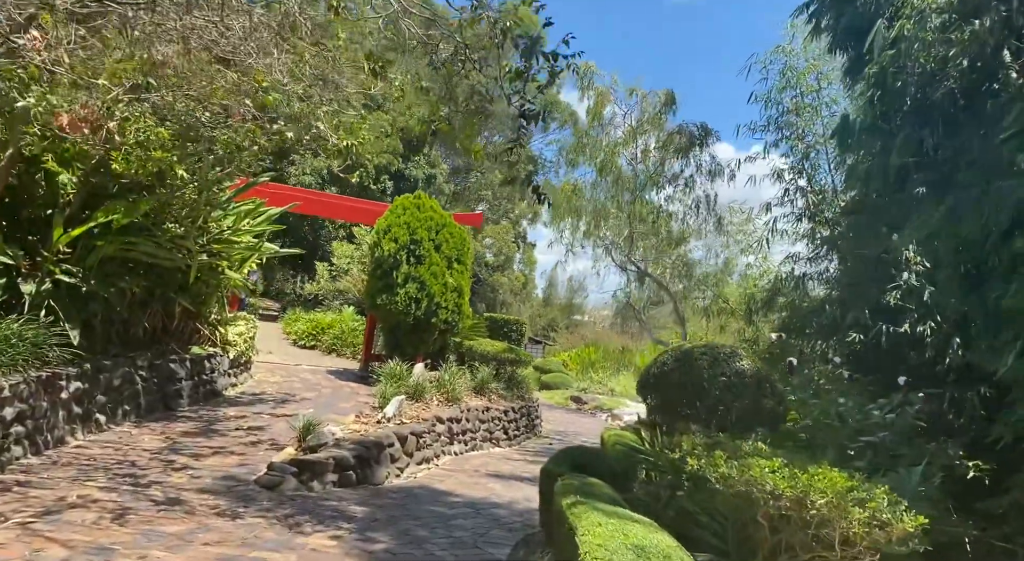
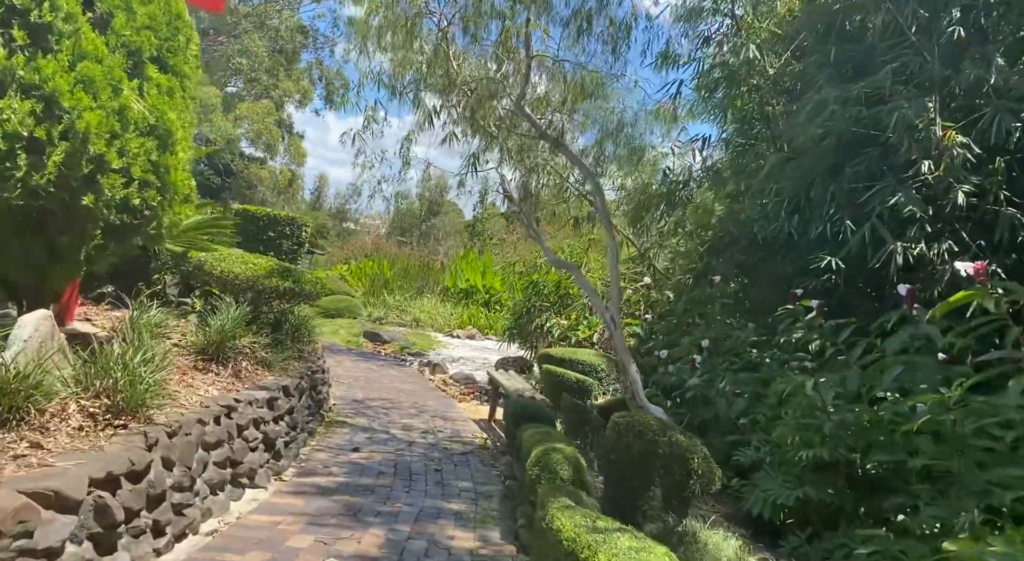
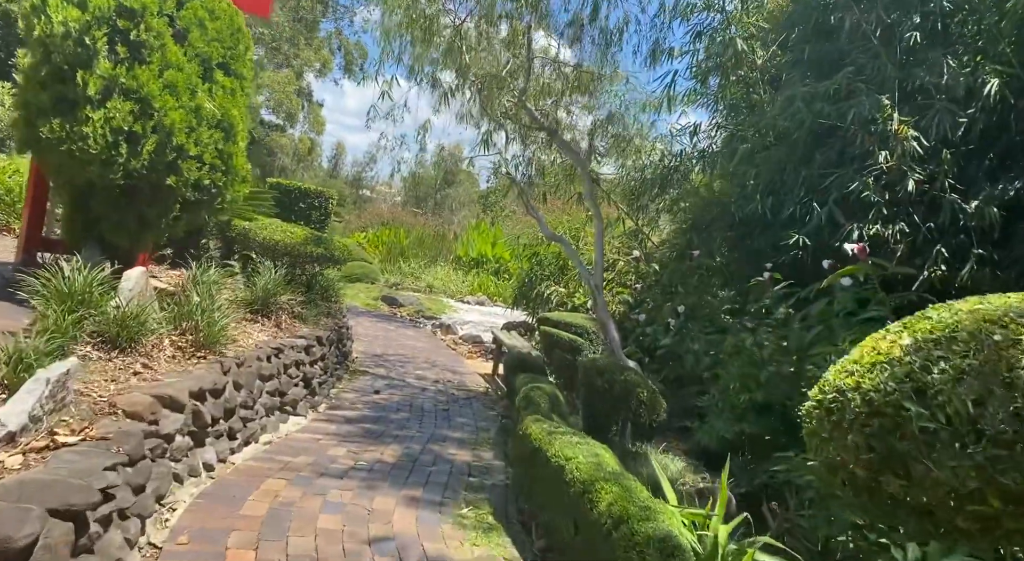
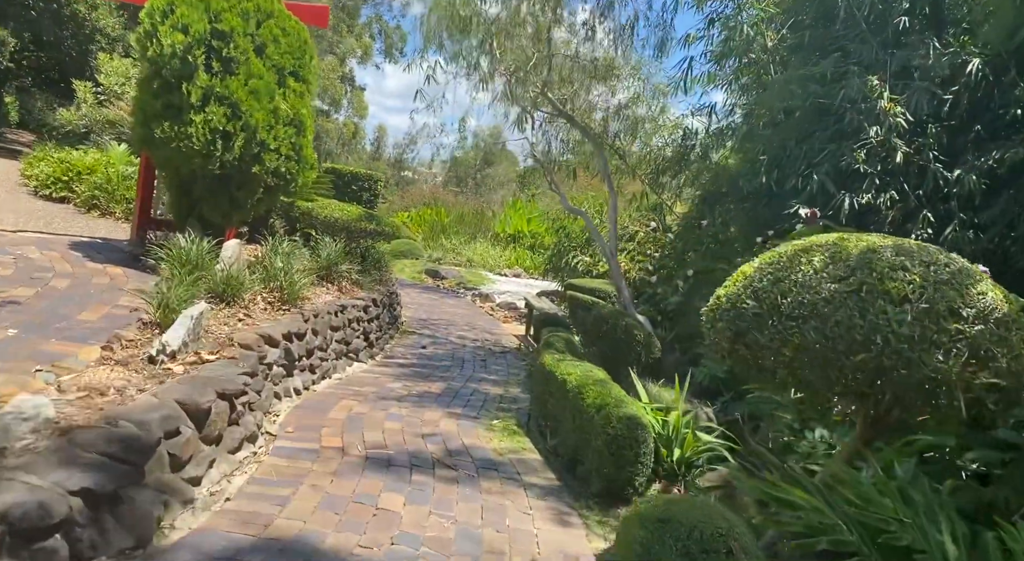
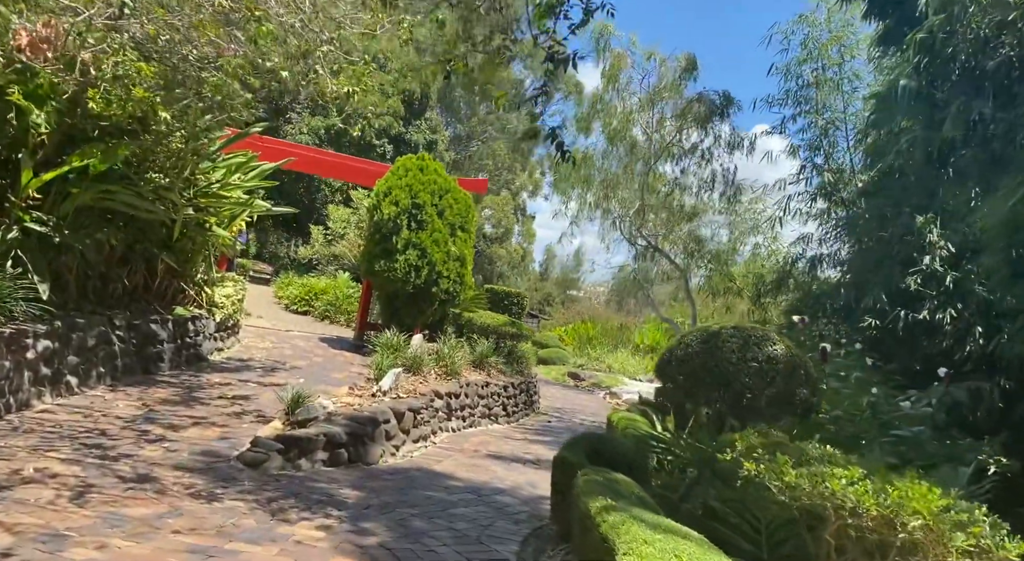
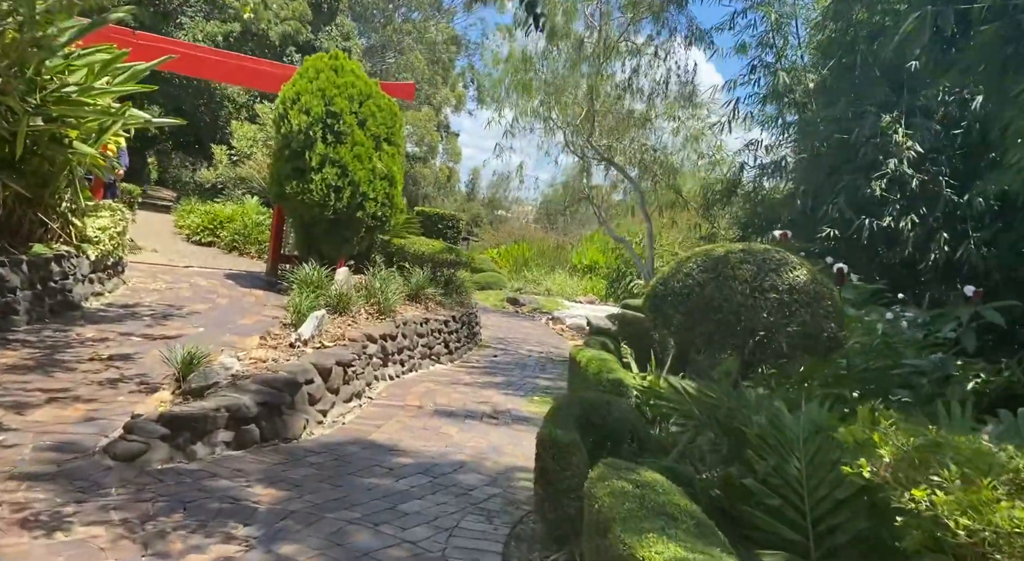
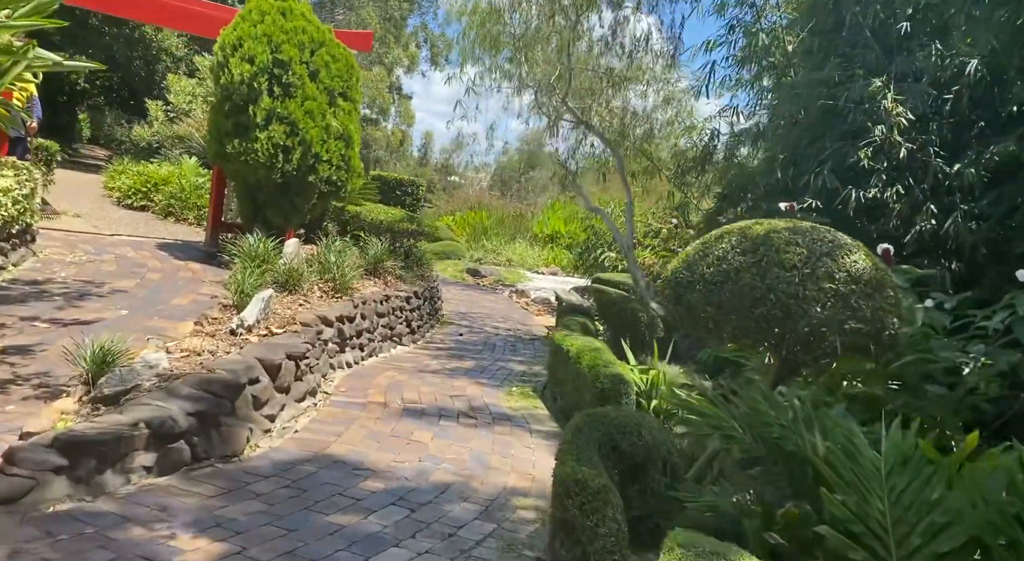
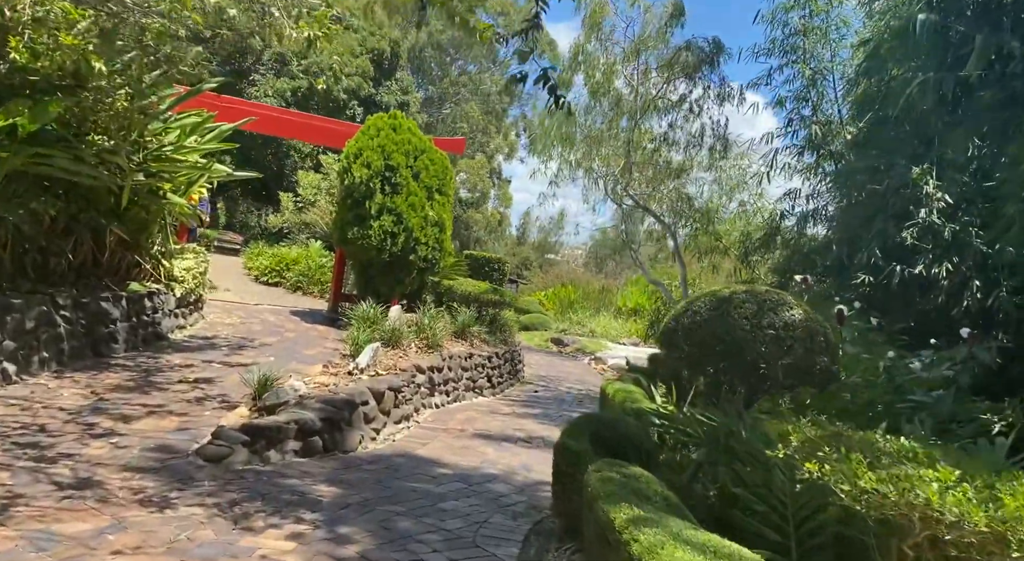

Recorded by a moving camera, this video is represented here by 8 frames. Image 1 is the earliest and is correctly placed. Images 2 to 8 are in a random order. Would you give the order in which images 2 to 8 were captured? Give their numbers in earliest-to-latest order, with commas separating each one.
5, 8, 6, 7, 4, 3, 2
